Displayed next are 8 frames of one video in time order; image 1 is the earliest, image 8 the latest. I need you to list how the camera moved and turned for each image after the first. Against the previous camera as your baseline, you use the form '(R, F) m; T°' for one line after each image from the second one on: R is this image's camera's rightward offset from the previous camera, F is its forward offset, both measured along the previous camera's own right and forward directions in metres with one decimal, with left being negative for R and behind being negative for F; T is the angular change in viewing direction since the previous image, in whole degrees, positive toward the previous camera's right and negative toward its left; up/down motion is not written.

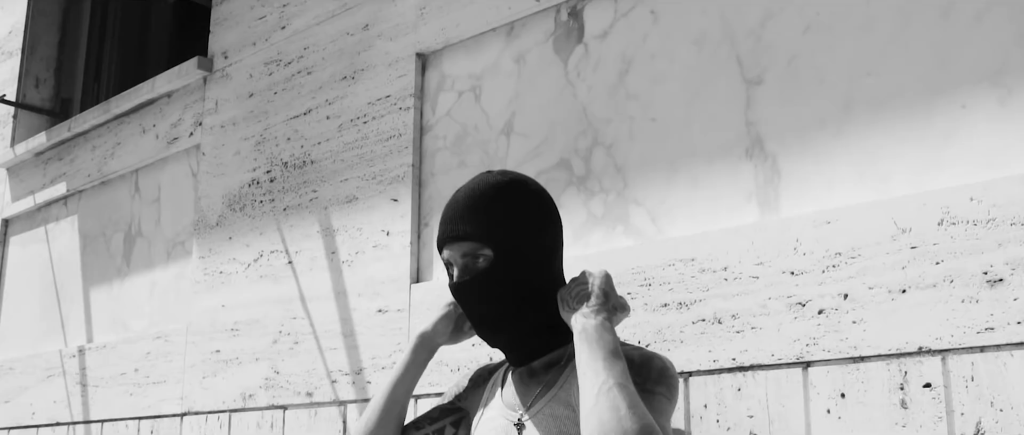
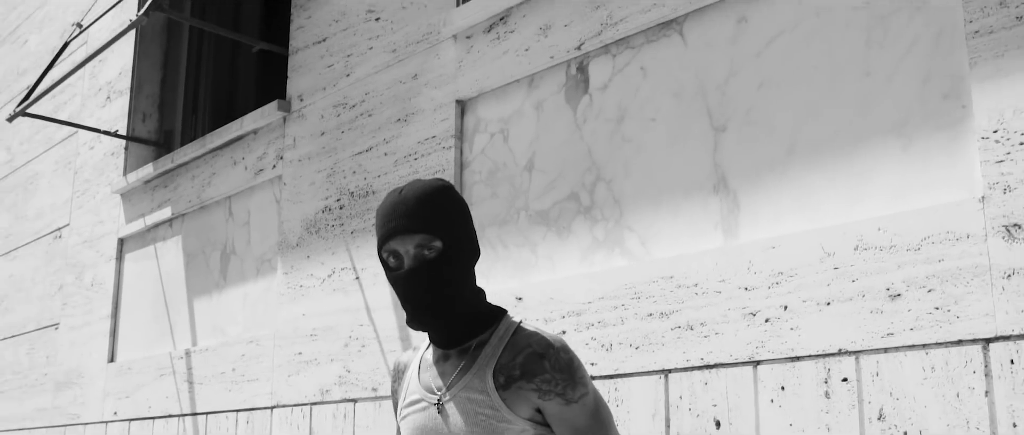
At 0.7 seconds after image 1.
(+0.2, -0.6) m; -5°
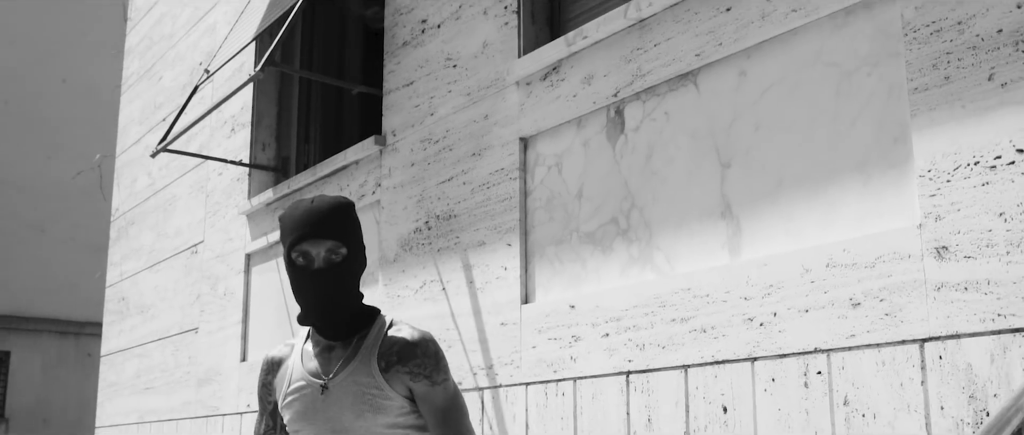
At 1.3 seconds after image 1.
(+0.3, -0.7) m; -6°
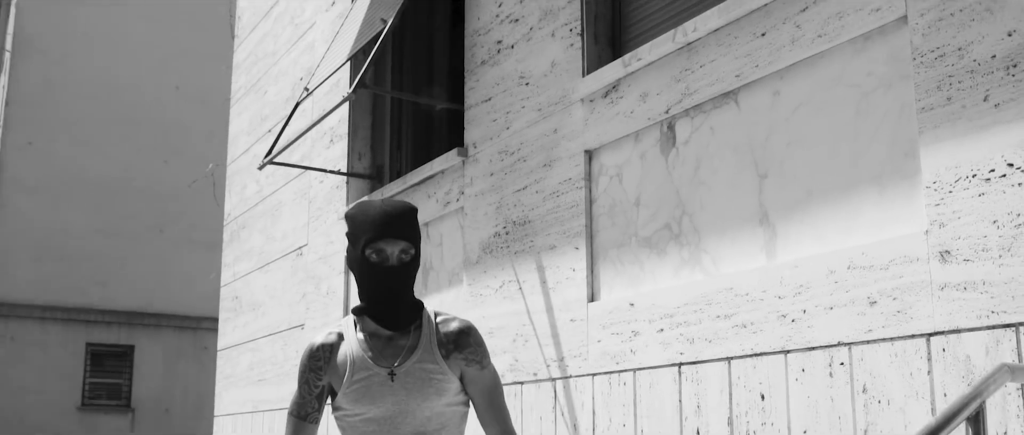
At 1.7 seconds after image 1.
(+0.2, -0.5) m; -6°
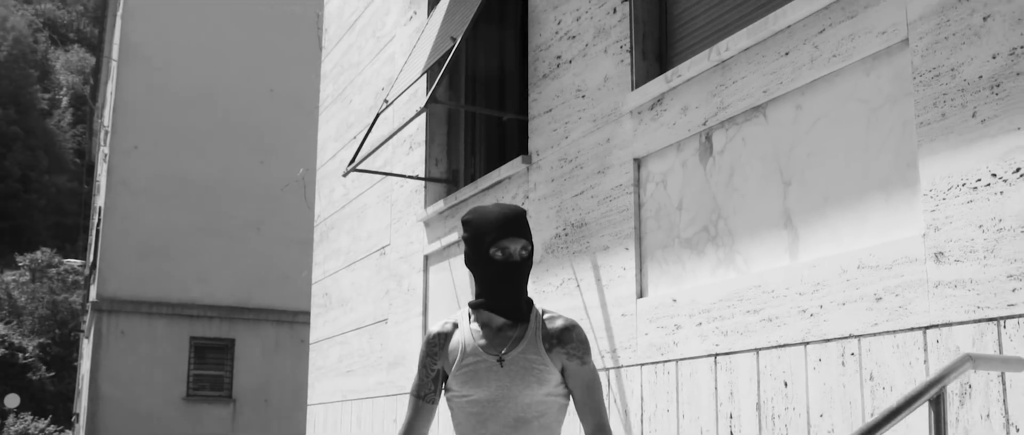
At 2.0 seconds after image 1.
(+0.2, -0.5) m; -5°
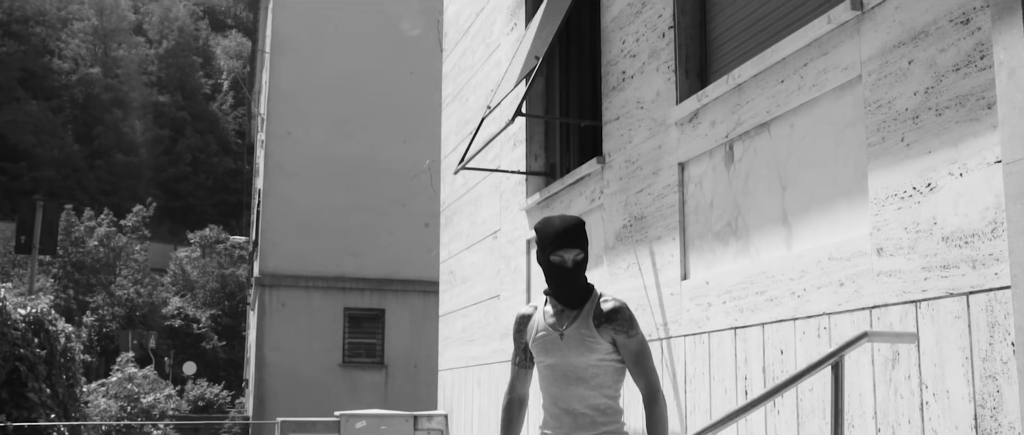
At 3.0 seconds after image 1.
(+0.5, -1.2) m; -8°
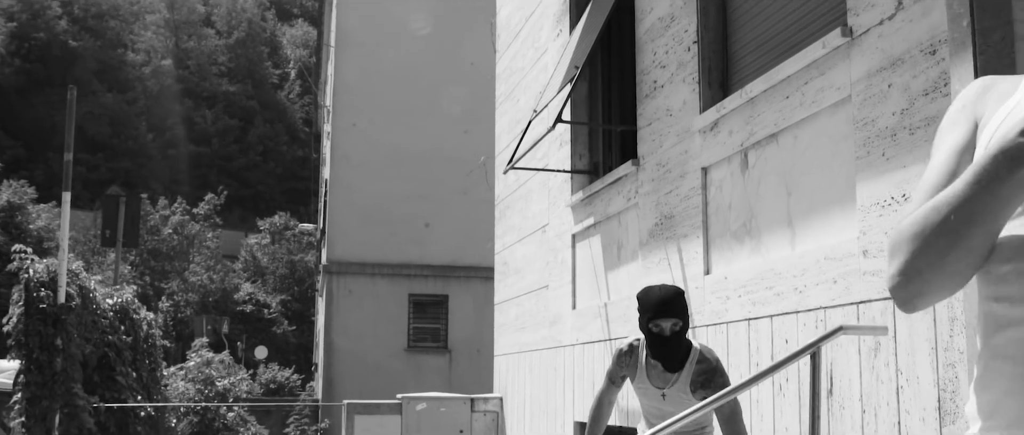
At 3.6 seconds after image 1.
(+0.2, -0.7) m; -4°
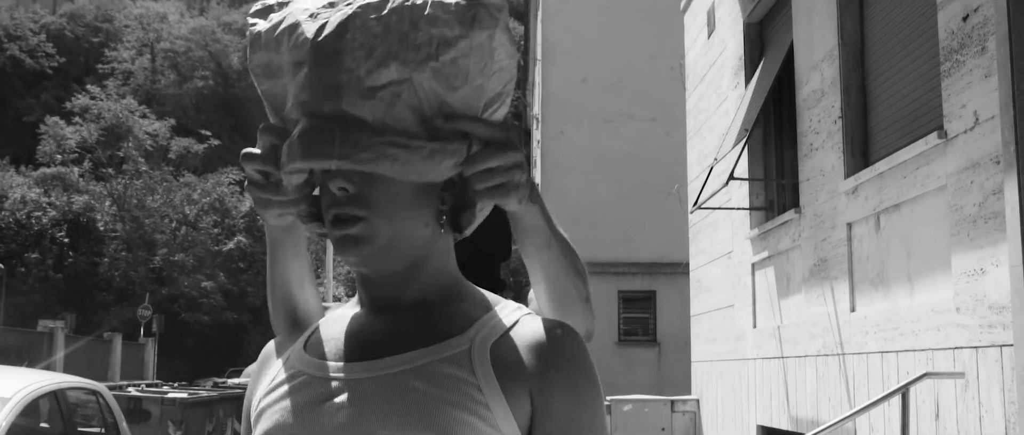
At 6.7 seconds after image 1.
(+0.3, -1.9) m; -11°
